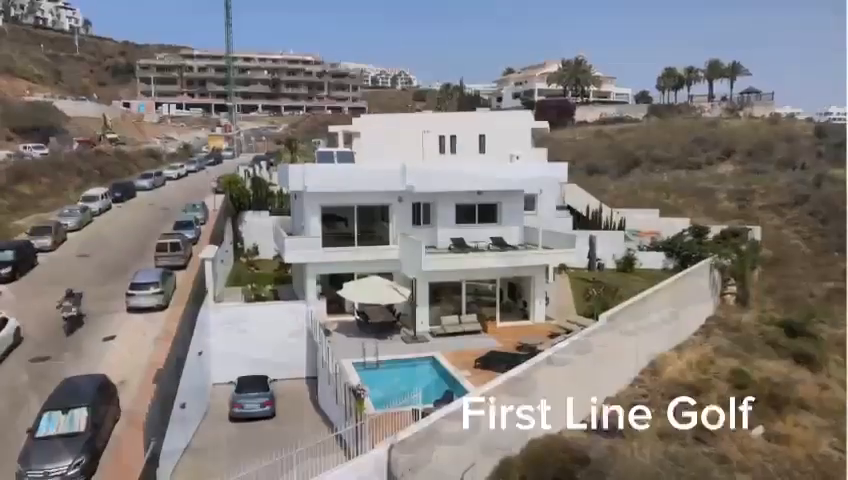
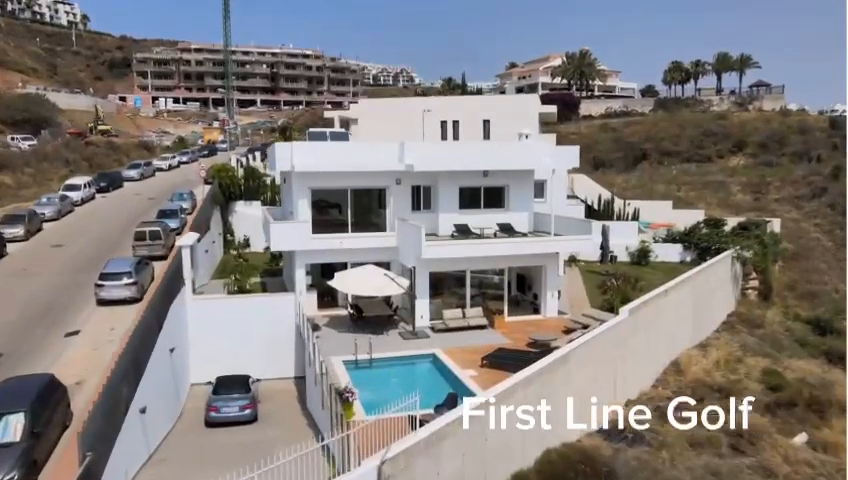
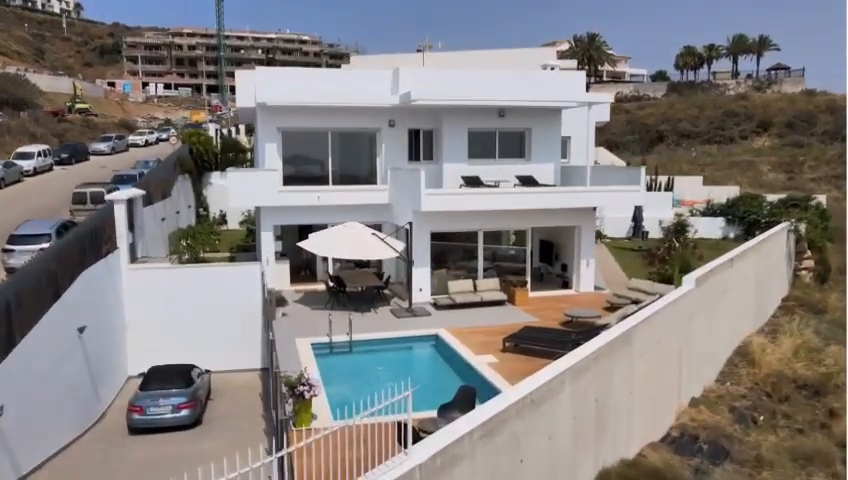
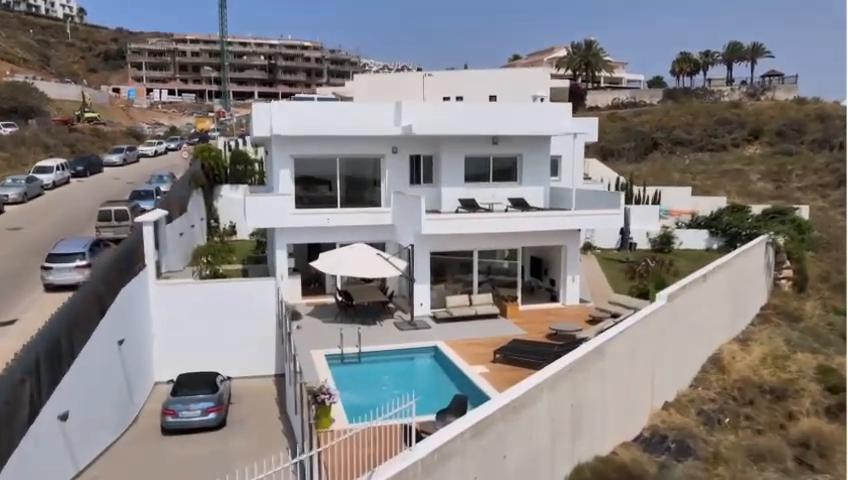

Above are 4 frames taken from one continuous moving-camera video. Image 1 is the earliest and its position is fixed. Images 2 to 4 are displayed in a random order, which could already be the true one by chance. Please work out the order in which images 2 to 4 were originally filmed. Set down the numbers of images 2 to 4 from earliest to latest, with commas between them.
2, 4, 3
